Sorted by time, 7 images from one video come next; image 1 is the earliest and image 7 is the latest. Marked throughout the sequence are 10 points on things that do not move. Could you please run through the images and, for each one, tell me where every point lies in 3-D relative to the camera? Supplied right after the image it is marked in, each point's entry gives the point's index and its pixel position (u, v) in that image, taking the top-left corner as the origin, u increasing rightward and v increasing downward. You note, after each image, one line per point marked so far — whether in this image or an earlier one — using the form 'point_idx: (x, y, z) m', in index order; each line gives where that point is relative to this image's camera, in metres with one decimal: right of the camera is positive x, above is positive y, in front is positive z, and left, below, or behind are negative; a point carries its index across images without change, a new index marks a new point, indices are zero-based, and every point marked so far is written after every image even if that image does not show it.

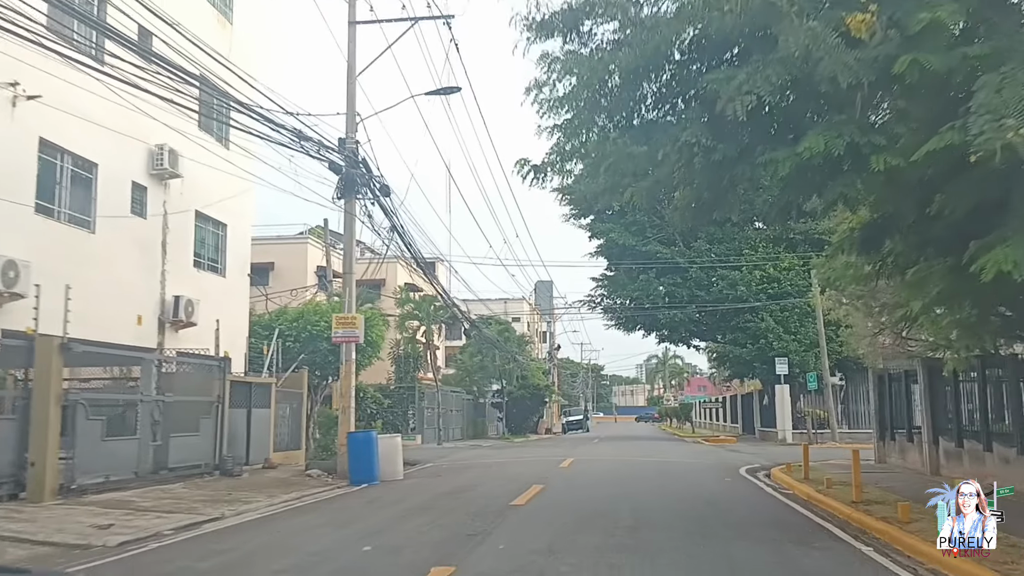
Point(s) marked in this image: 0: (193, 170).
0: (-6.8, +2.5, +19.6) m
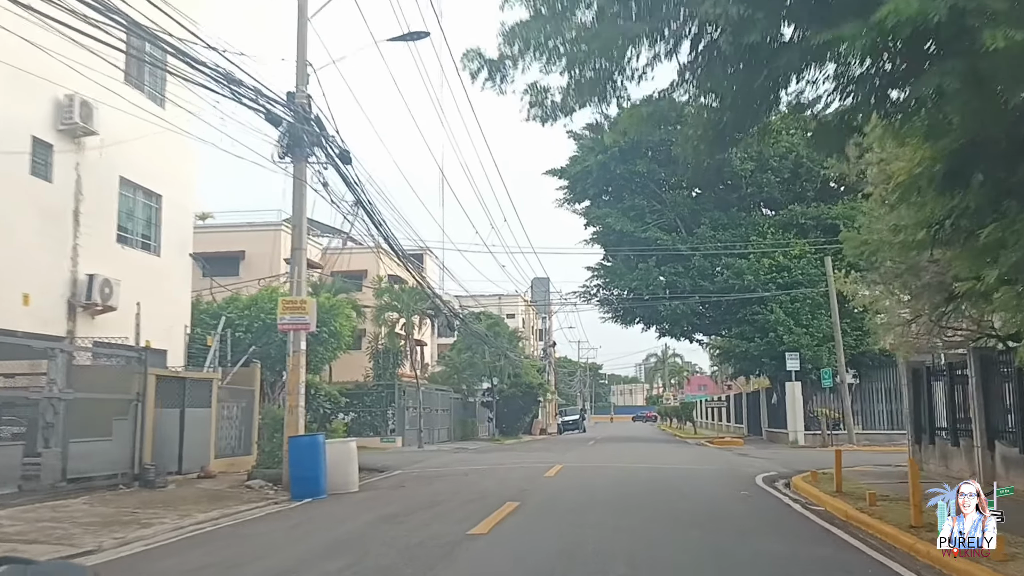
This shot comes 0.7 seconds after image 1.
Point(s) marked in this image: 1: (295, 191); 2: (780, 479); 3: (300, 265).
0: (-7.2, +2.9, +16.7) m
1: (-4.0, +1.8, +16.6) m
2: (+5.1, -3.6, +17.4) m
3: (-3.8, +0.4, +16.5) m
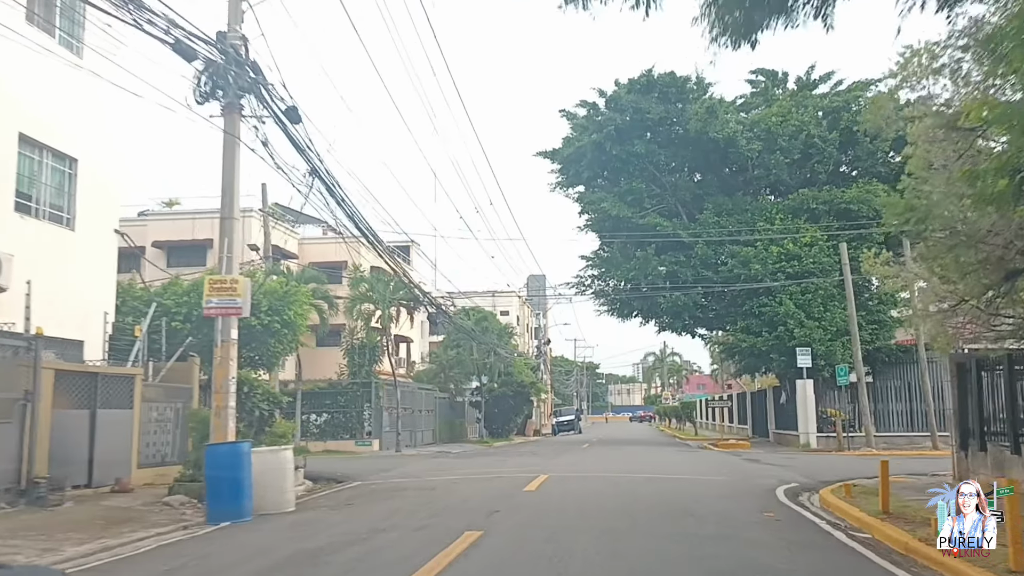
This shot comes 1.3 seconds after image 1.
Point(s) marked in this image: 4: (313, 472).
0: (-7.6, +3.2, +14.0) m
1: (-4.4, +2.1, +13.9) m
2: (+4.7, -3.3, +14.7) m
3: (-4.2, +0.8, +13.8) m
4: (-4.1, -3.8, +19.1) m
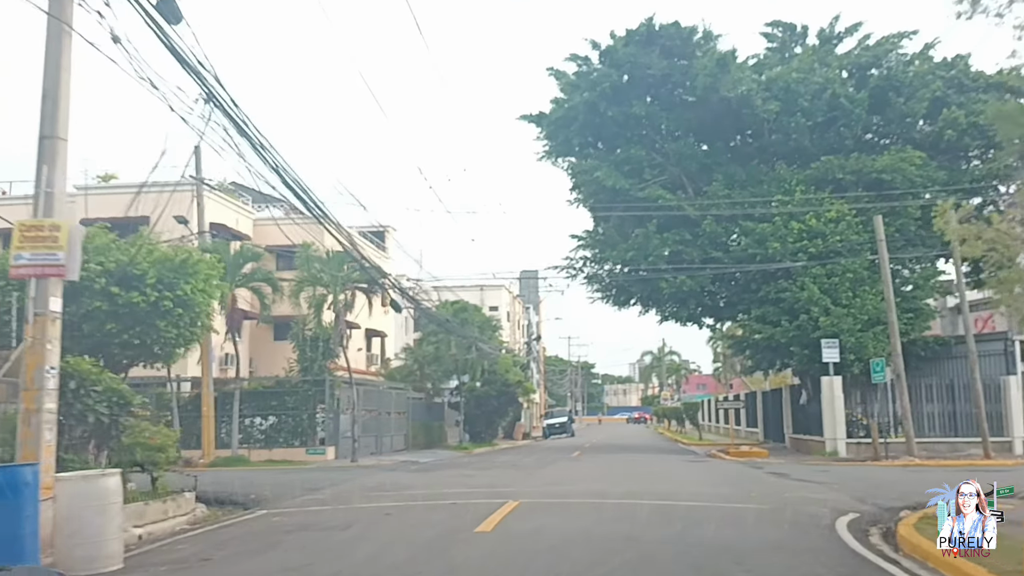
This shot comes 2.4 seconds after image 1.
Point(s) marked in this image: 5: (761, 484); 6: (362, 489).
0: (-8.1, +3.8, +9.8) m
1: (-4.9, +2.6, +9.7) m
2: (+4.2, -2.8, +10.6) m
3: (-4.8, +1.3, +9.5) m
4: (-4.7, -3.3, +14.8) m
5: (+4.2, -3.3, +15.4) m
6: (-2.5, -3.3, +14.9) m
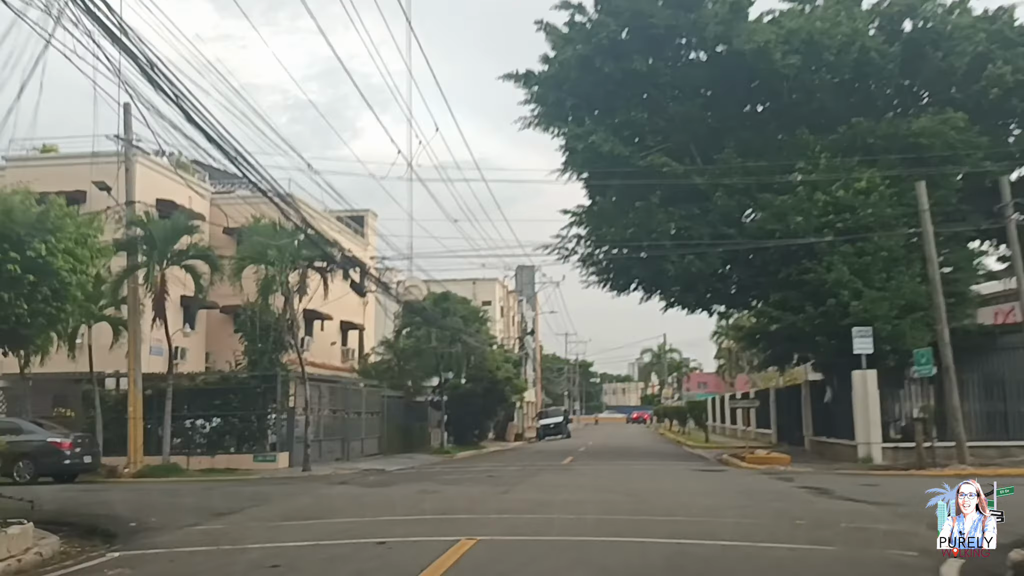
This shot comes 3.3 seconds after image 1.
0: (-8.6, +4.2, +6.3) m
1: (-5.3, +3.1, +6.2) m
2: (+3.8, -2.3, +7.1) m
3: (-5.2, +1.7, +6.0) m
4: (-5.1, -2.8, +11.3) m
5: (+3.8, -2.9, +11.9) m
6: (-2.9, -2.9, +11.4) m
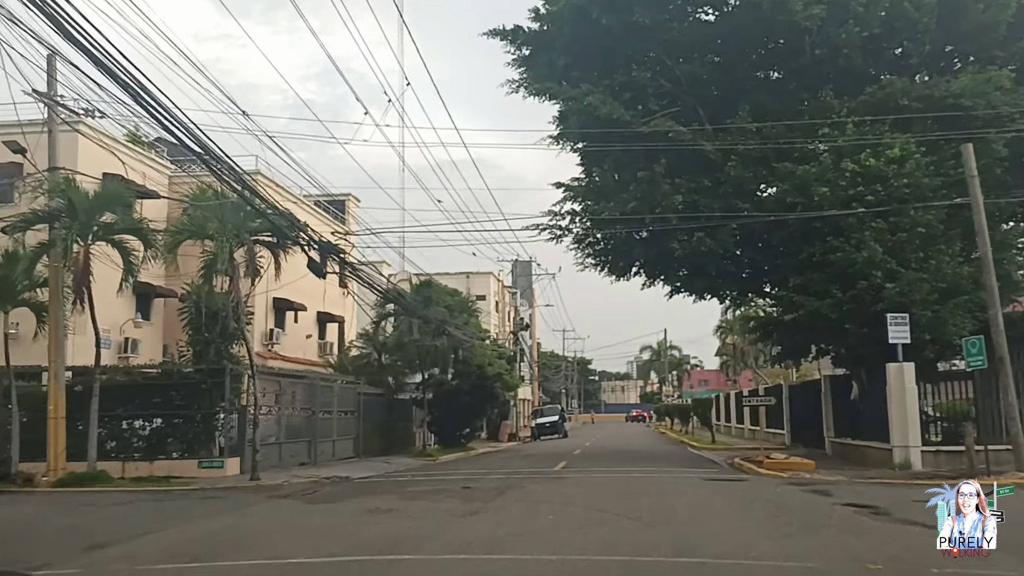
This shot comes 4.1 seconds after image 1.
0: (-8.9, +4.6, +3.4) m
1: (-5.7, +3.5, +3.4) m
2: (+3.5, -1.9, +4.3) m
3: (-5.5, +2.1, +3.2) m
4: (-5.4, -2.5, +8.5) m
5: (+3.5, -2.5, +9.1) m
6: (-3.2, -2.5, +8.6) m
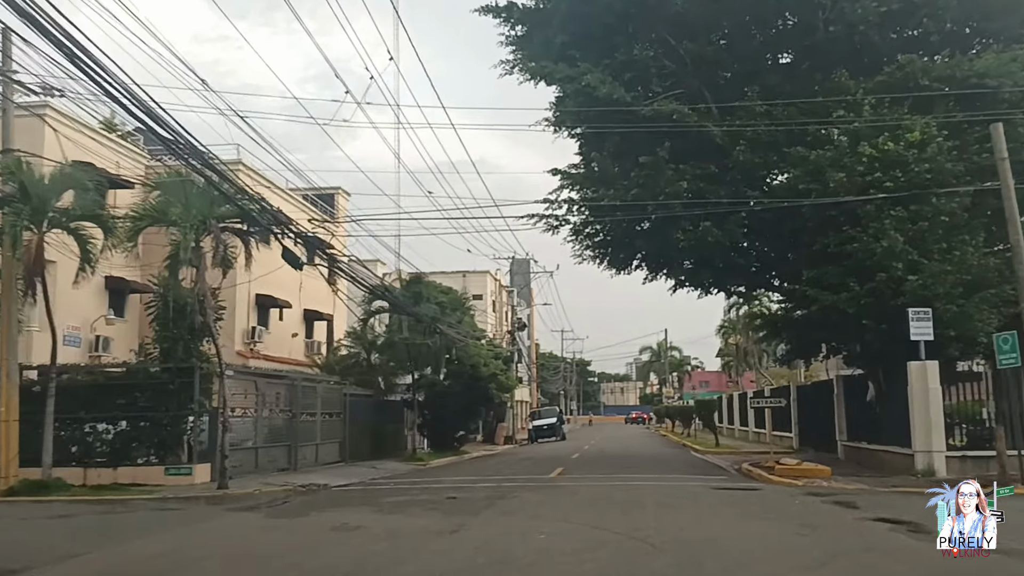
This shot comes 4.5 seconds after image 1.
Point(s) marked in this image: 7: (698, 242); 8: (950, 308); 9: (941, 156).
0: (-9.0, +4.8, +2.1) m
1: (-5.8, +3.6, +2.0) m
2: (+3.3, -1.8, +2.9) m
3: (-5.7, +2.3, +1.8) m
4: (-5.6, -2.3, +7.1) m
5: (+3.3, -2.3, +7.7) m
6: (-3.4, -2.3, +7.2) m
7: (+4.0, +1.0, +19.7) m
8: (+8.5, -0.4, +17.5) m
9: (+8.5, +2.6, +18.1) m
